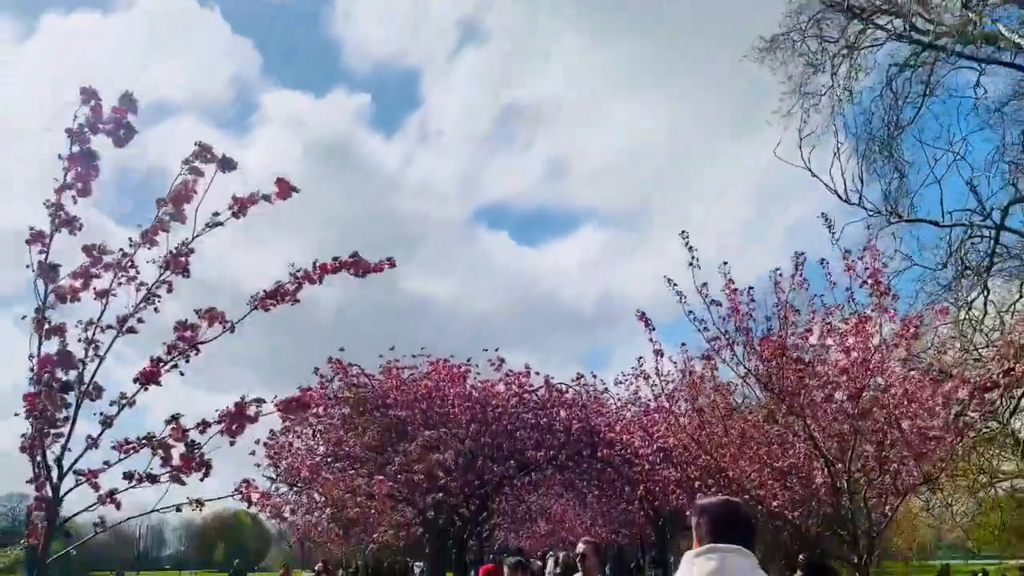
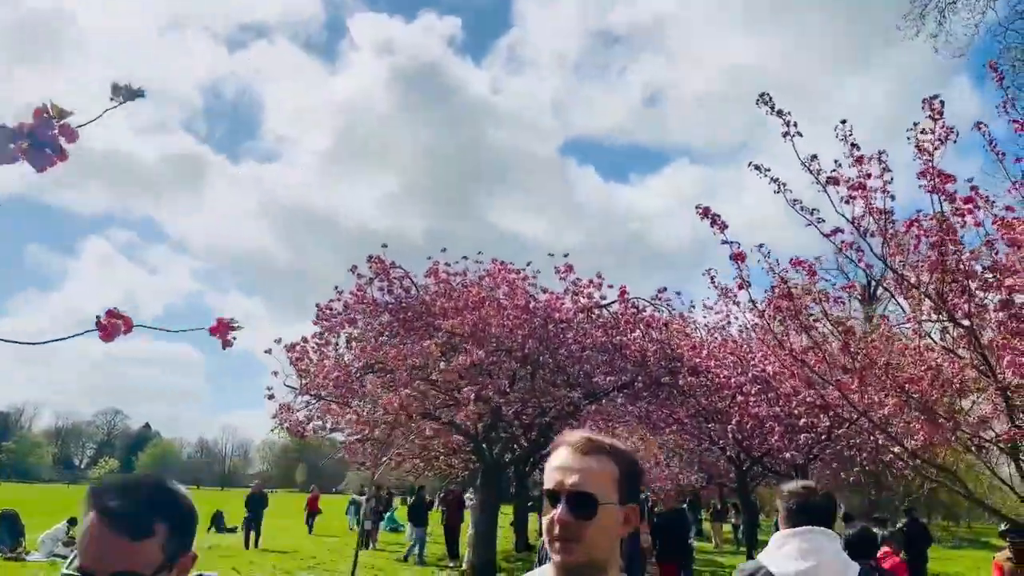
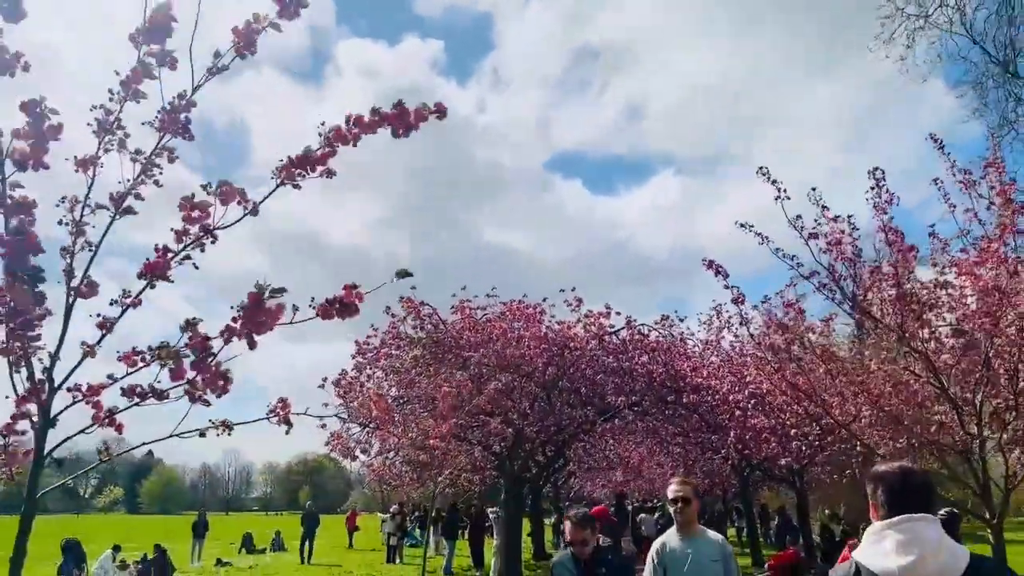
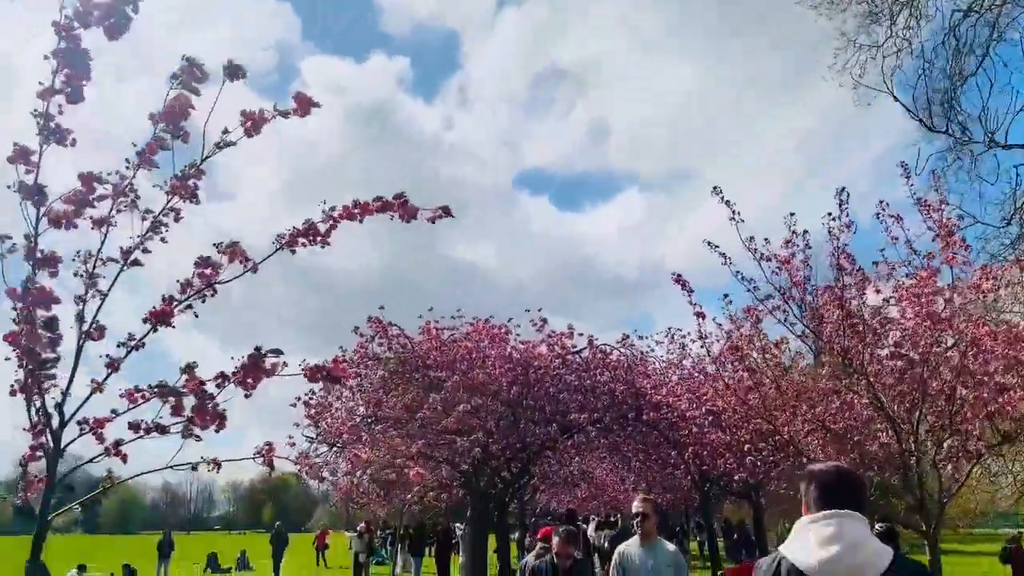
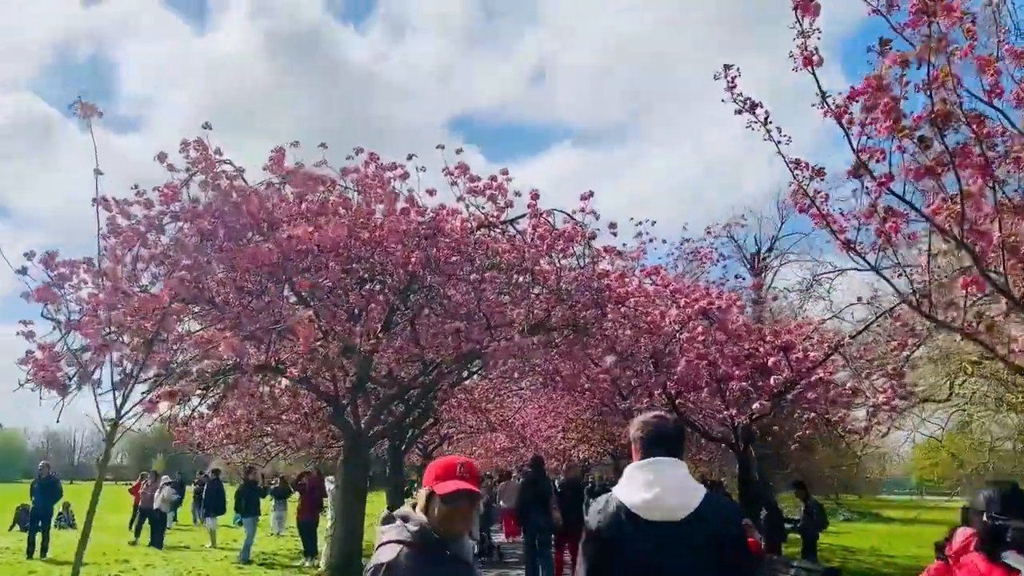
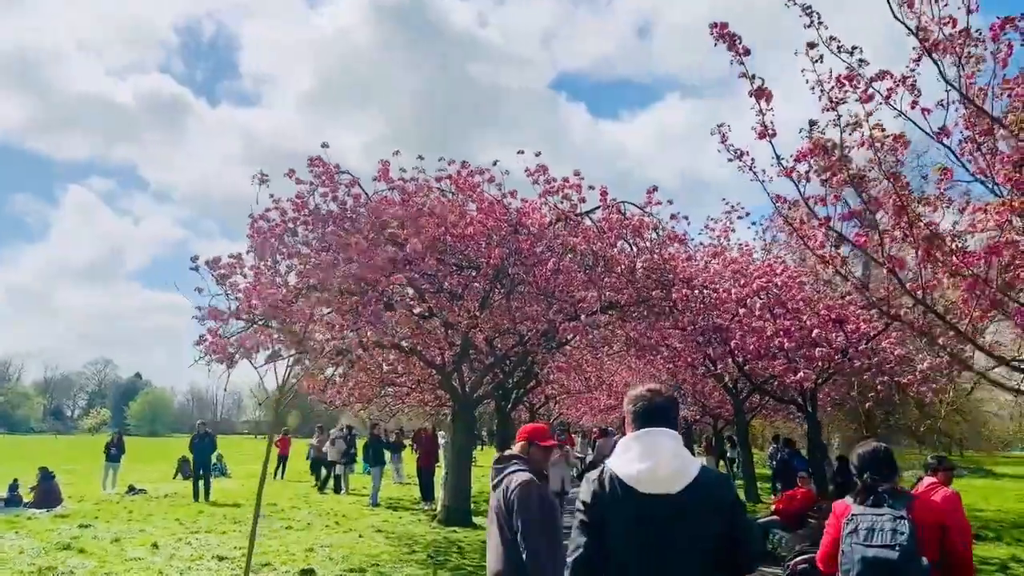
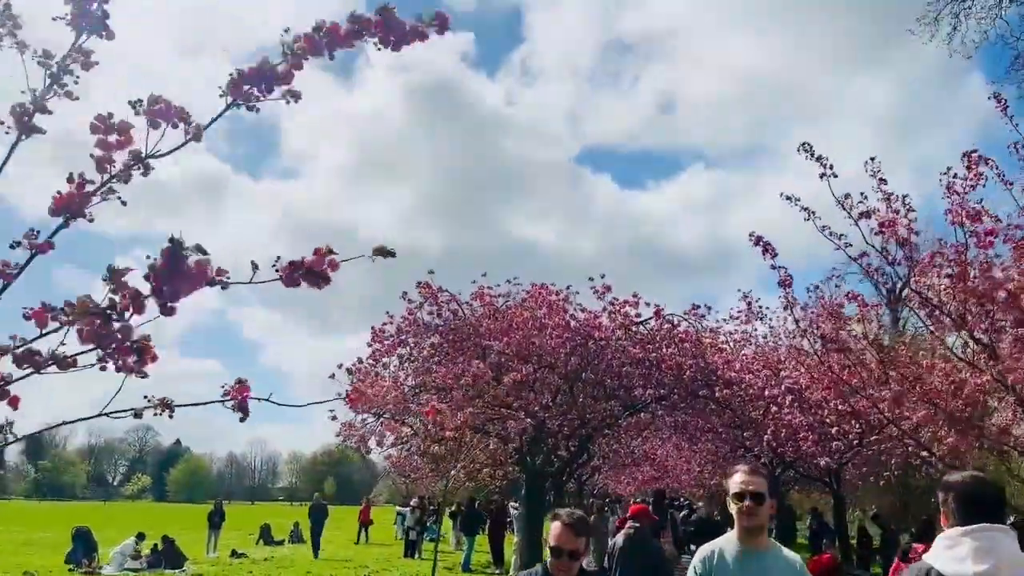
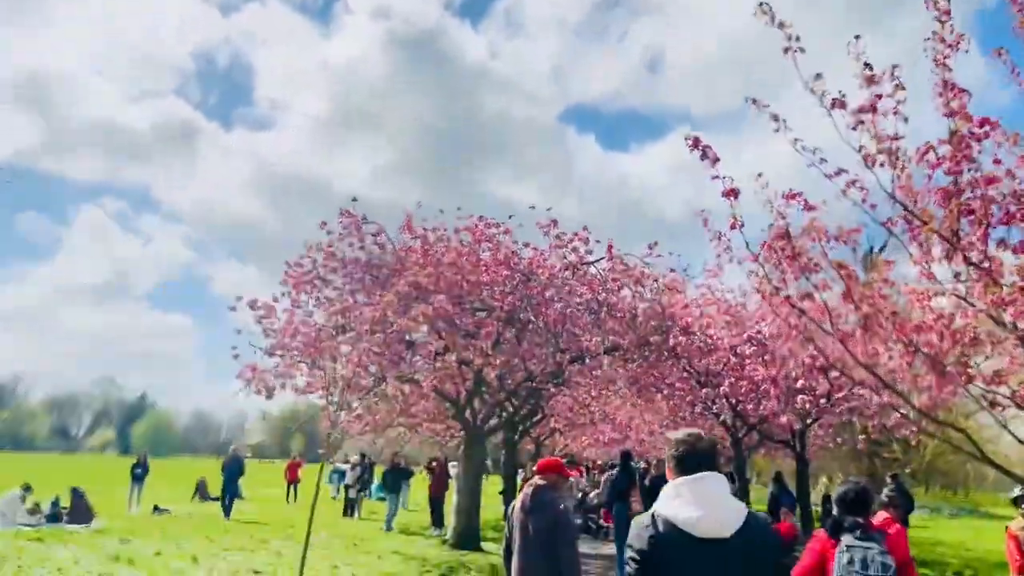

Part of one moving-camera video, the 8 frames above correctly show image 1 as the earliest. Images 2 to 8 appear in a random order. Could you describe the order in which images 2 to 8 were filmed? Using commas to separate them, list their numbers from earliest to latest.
4, 3, 7, 2, 8, 6, 5
